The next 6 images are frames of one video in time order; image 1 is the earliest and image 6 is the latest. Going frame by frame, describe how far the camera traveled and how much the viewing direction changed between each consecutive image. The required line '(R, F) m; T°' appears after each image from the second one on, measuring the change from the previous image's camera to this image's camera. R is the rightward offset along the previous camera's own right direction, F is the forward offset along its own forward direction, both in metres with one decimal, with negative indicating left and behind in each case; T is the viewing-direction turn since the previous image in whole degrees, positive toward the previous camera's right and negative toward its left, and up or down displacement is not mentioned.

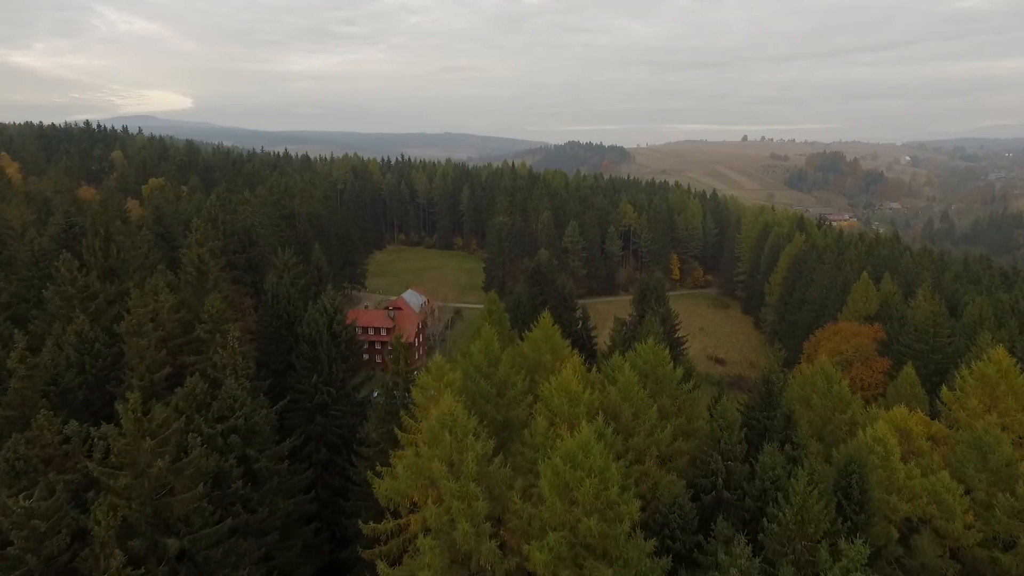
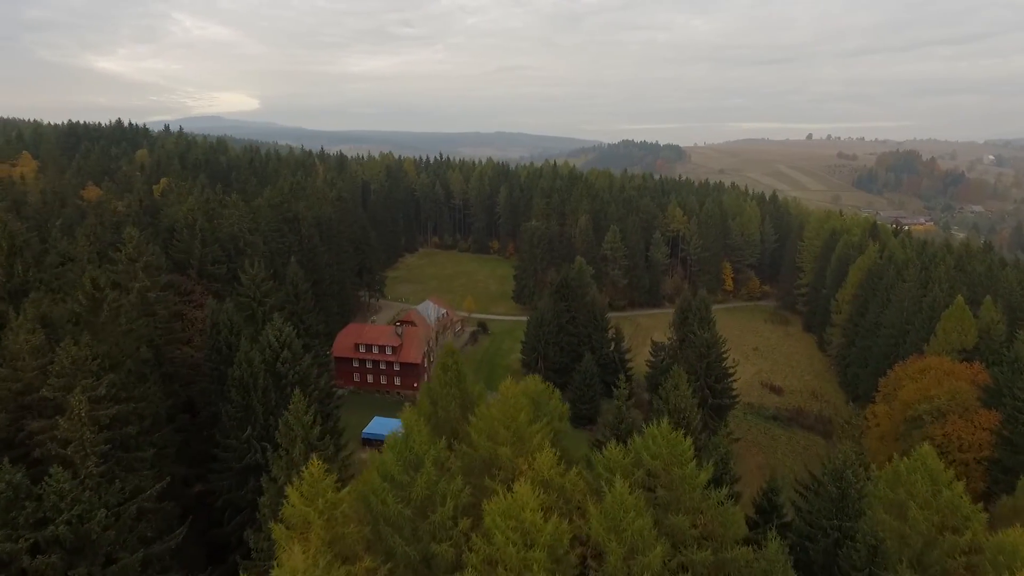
(+2.5, +7.0) m; -5°
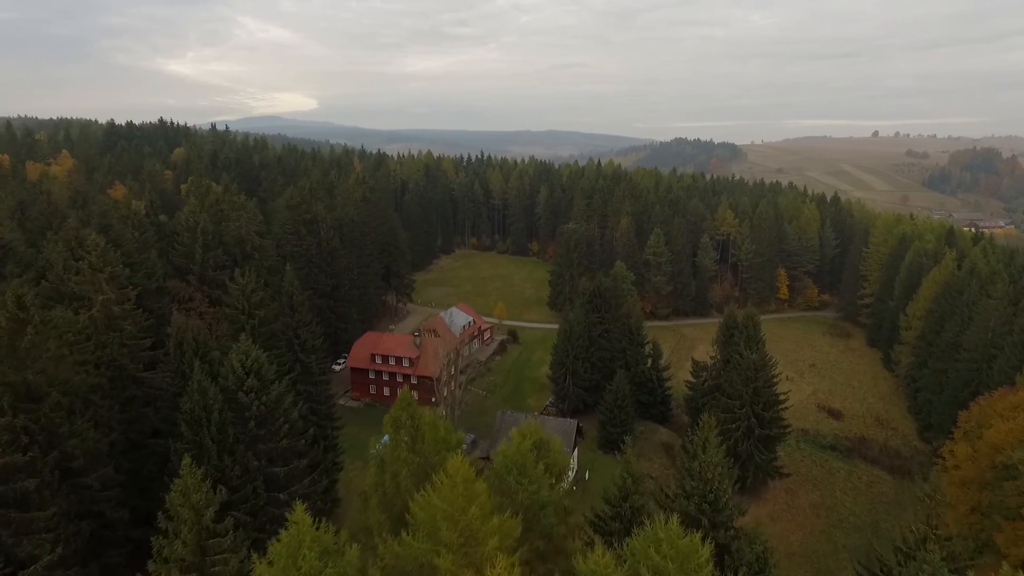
(+1.7, +4.1) m; -5°
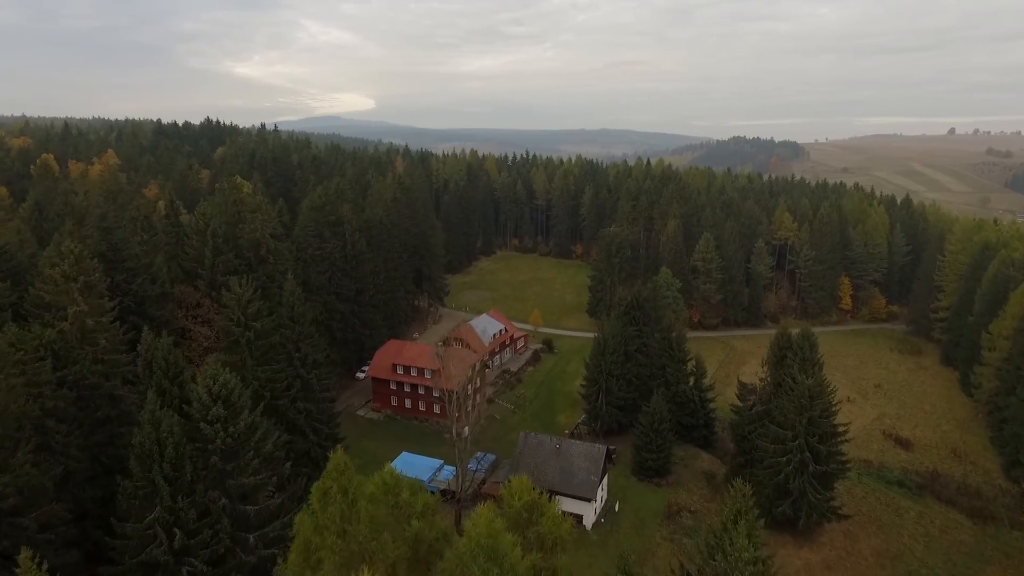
(+1.5, +3.4) m; -5°
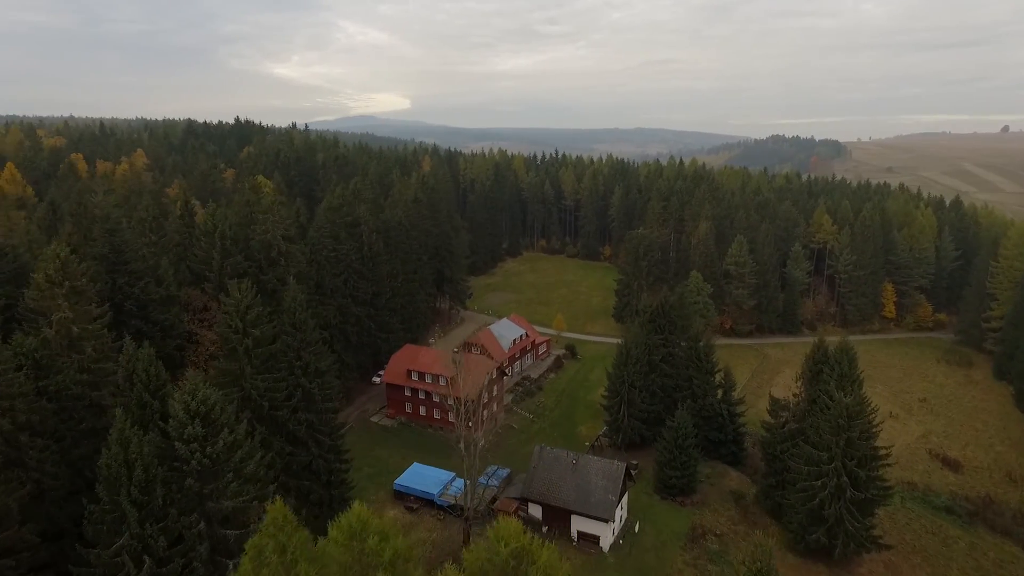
(+0.9, +1.8) m; -3°
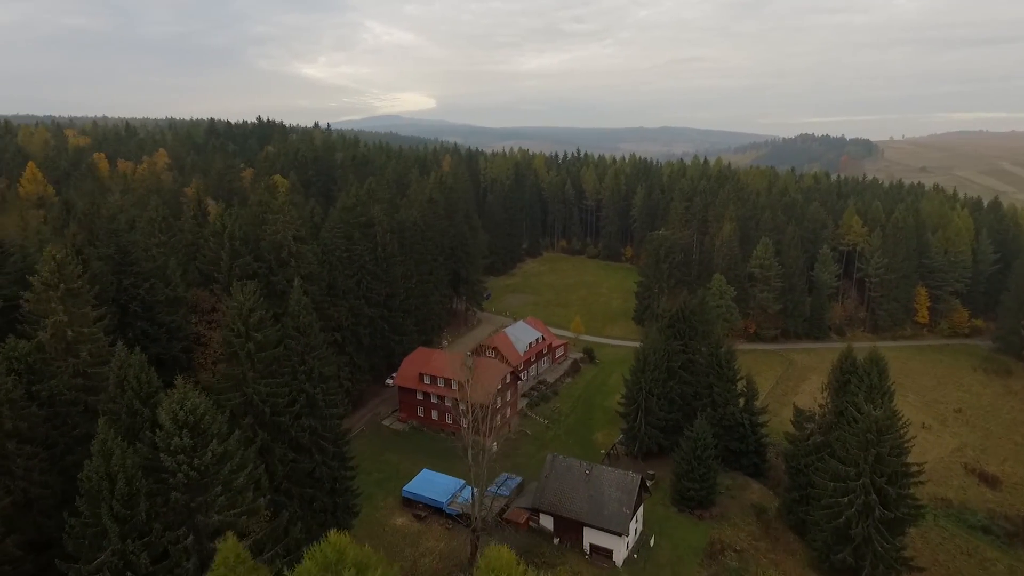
(+0.6, +1.1) m; -2°
